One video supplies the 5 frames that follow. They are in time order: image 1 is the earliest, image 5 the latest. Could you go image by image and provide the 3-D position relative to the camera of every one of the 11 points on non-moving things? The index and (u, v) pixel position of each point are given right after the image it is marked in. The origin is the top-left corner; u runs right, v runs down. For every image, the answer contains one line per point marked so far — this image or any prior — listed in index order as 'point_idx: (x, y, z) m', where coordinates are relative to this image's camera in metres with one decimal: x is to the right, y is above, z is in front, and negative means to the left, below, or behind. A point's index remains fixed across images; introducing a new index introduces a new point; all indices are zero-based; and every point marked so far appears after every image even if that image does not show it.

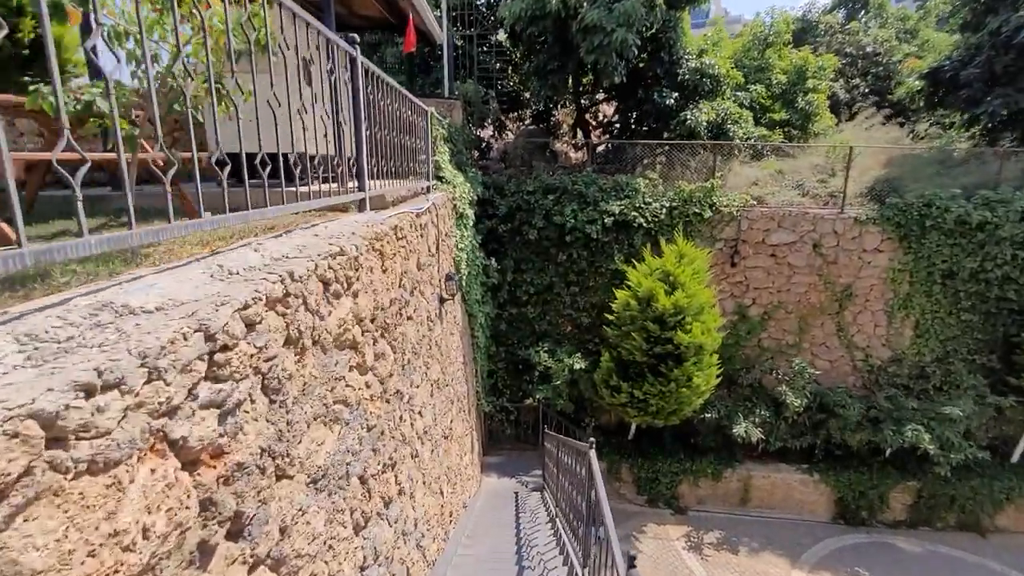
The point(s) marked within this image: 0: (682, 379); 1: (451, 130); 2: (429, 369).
0: (+2.1, -1.1, +6.0) m
1: (-0.8, +2.1, +6.4) m
2: (-0.6, -0.6, +3.3) m
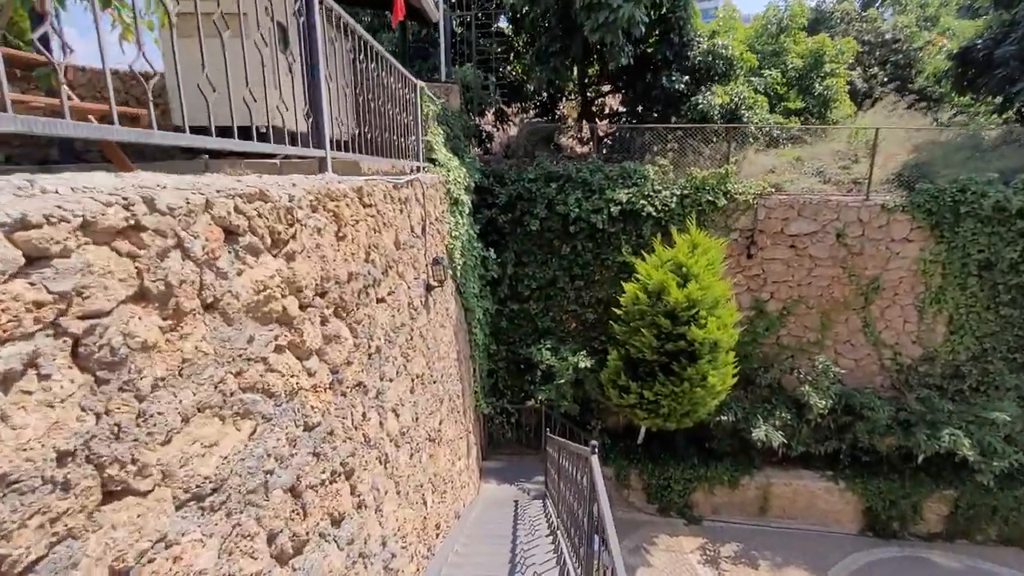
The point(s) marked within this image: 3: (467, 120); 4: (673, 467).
0: (+2.1, -1.0, +5.6) m
1: (-0.8, +2.2, +6.0) m
2: (-0.6, -0.4, +2.9) m
3: (-0.6, +2.3, +6.7) m
4: (+2.1, -2.3, +6.3) m
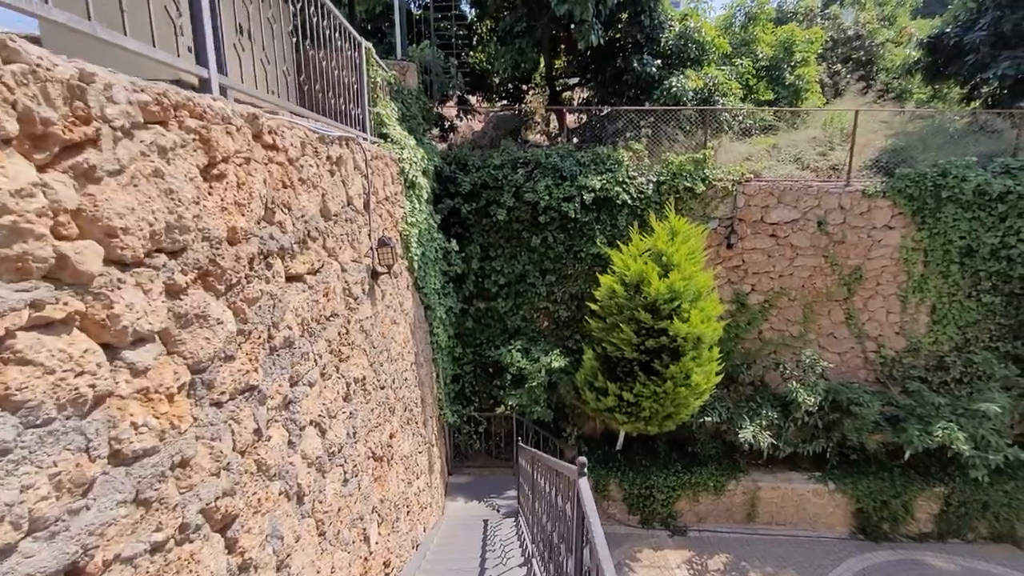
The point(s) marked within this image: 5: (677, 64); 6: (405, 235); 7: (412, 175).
0: (+1.8, -0.9, +5.1) m
1: (-1.2, +2.2, +5.4) m
2: (-0.8, -0.4, +2.3) m
3: (-1.1, +2.4, +6.2) m
4: (+1.7, -2.3, +5.8) m
5: (+2.5, +3.4, +7.4) m
6: (-0.9, +0.5, +4.1) m
7: (-0.9, +1.1, +4.5) m
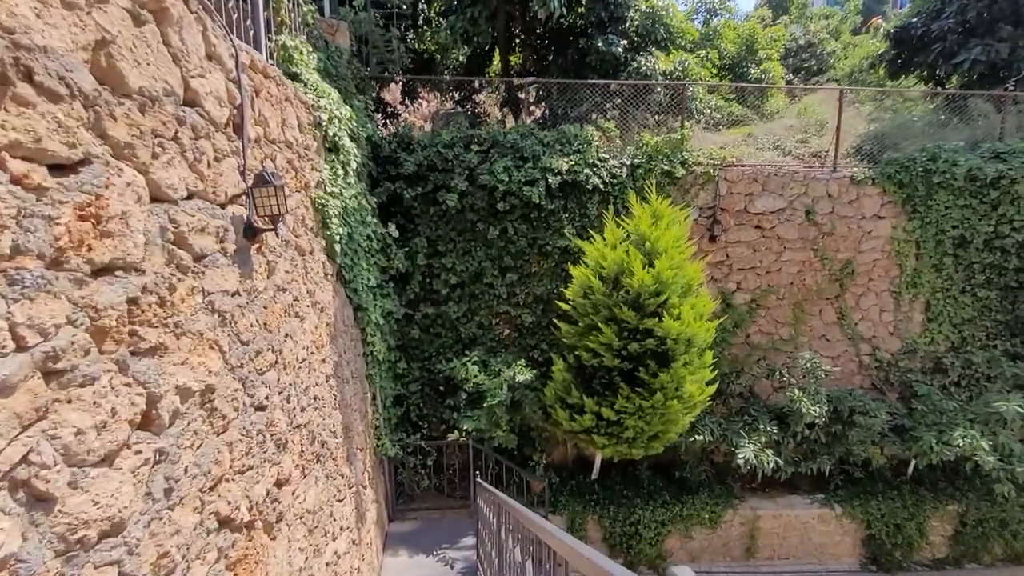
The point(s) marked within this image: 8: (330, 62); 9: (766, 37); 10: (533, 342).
0: (+1.4, -0.9, +4.2) m
1: (-1.7, +2.2, +4.4) m
2: (-0.9, -0.2, +1.2) m
3: (-1.6, +2.3, +5.2) m
4: (+1.3, -2.2, +4.9) m
5: (+1.9, +3.4, +6.8) m
6: (-1.2, +0.5, +3.1) m
7: (-1.3, +1.1, +3.5) m
8: (-1.6, +2.0, +4.3) m
9: (+4.5, +4.4, +8.4) m
10: (+0.2, -0.6, +5.3) m
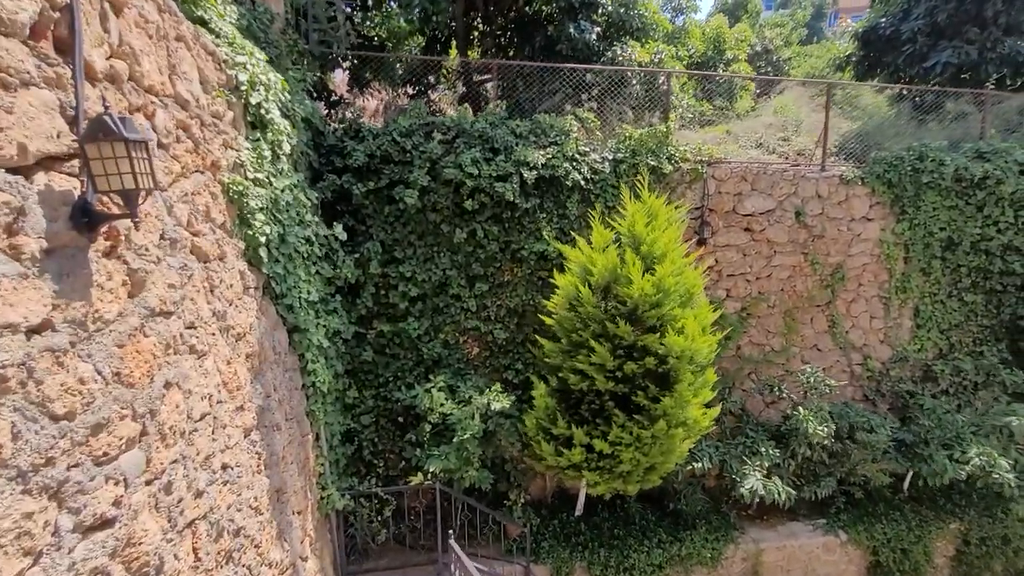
0: (+1.2, -0.9, +3.7) m
1: (-1.9, +2.1, +3.6) m
2: (-0.8, -0.2, +0.4) m
3: (-1.9, +2.2, +4.4) m
4: (+1.1, -2.3, +4.3) m
5: (+1.4, +3.3, +6.3) m
6: (-1.3, +0.5, +2.3) m
7: (-1.4, +1.0, +2.7) m
8: (-1.8, +1.9, +3.4) m
9: (+3.8, +4.3, +8.2) m
10: (-0.1, -0.7, +4.6) m
